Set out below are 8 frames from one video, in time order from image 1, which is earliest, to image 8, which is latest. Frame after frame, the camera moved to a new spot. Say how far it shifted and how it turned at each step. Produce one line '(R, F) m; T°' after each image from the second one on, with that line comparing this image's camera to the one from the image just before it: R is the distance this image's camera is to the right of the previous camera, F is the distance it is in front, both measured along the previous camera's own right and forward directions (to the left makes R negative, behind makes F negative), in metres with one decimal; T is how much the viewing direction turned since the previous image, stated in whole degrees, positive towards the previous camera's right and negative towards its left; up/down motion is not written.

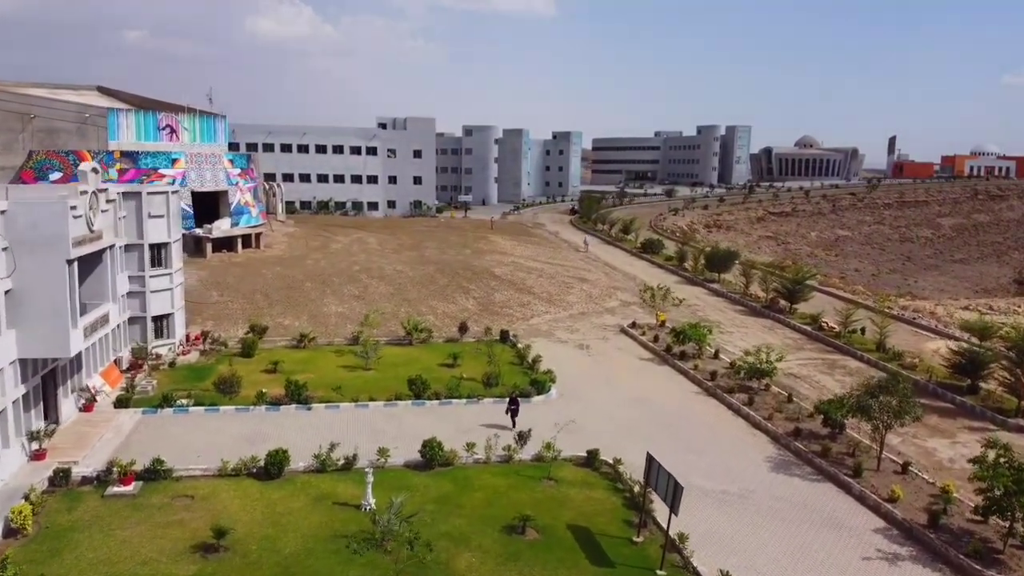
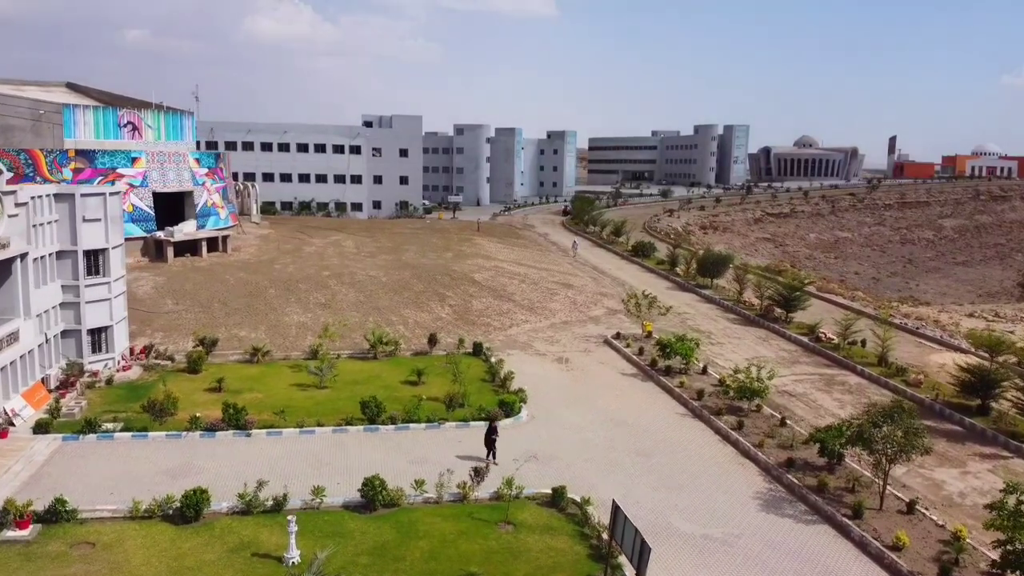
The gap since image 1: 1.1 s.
(+1.0, +2.3) m; 0°
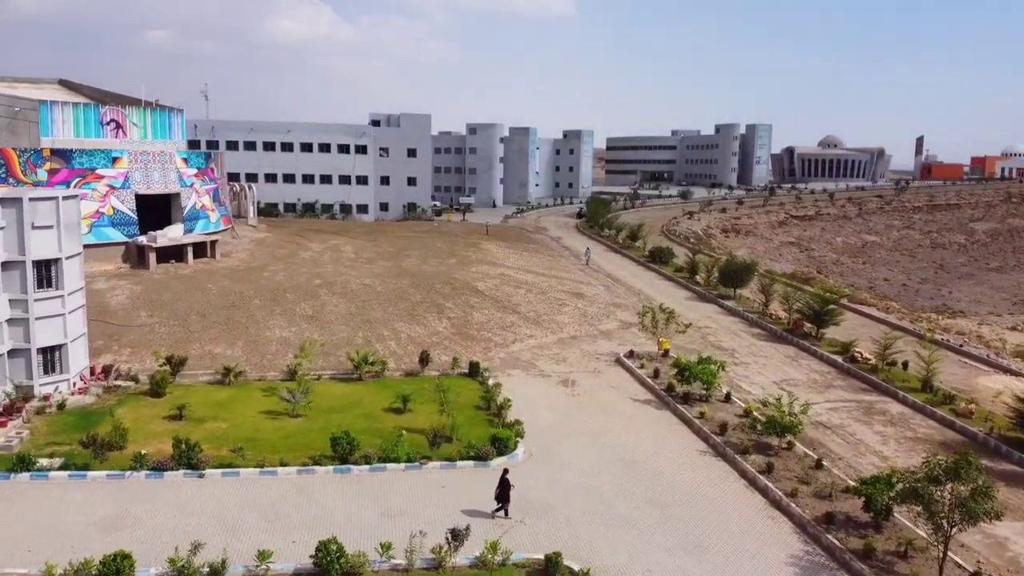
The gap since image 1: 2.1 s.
(+0.6, +2.8) m; -1°
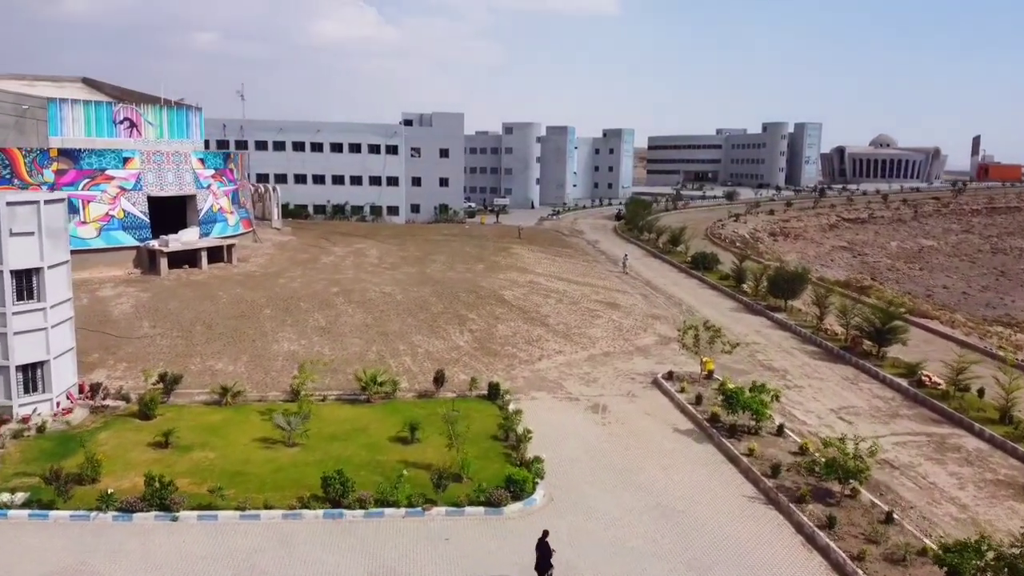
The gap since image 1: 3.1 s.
(+0.5, +2.5) m; -3°
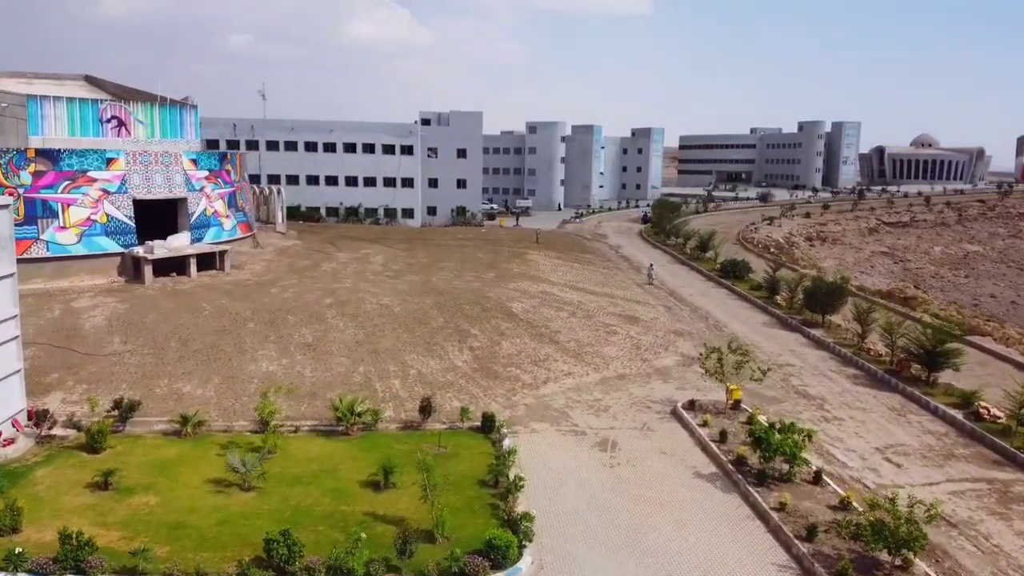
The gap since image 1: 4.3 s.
(+0.9, +2.8) m; -2°
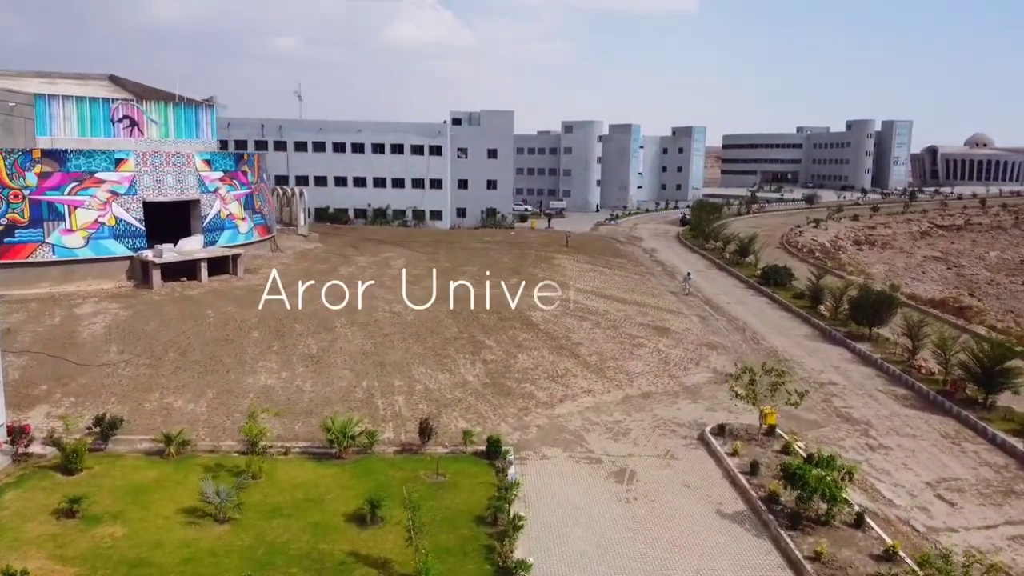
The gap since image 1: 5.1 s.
(+0.8, +1.8) m; -3°
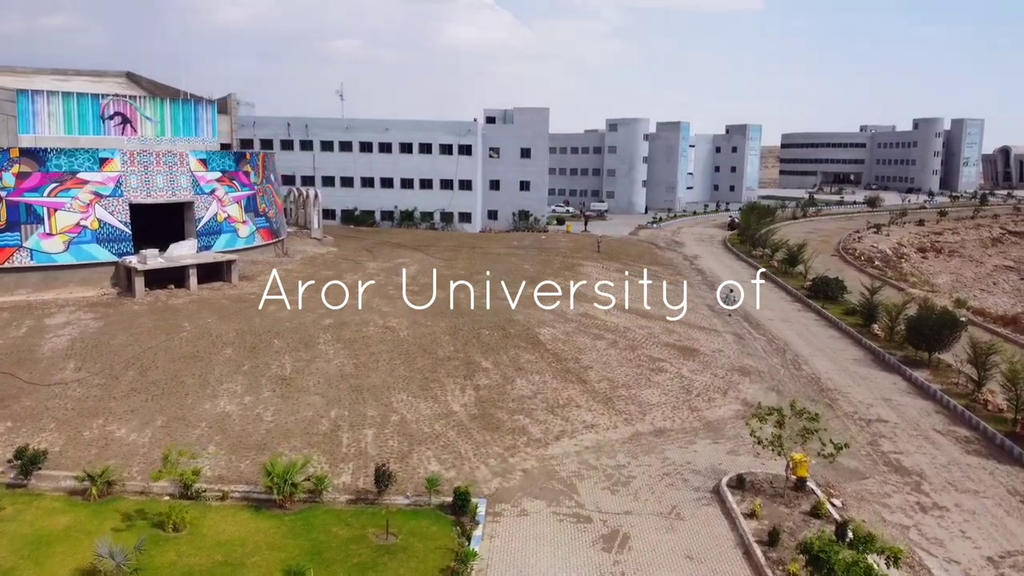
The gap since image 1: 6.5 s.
(+1.6, +3.0) m; -4°
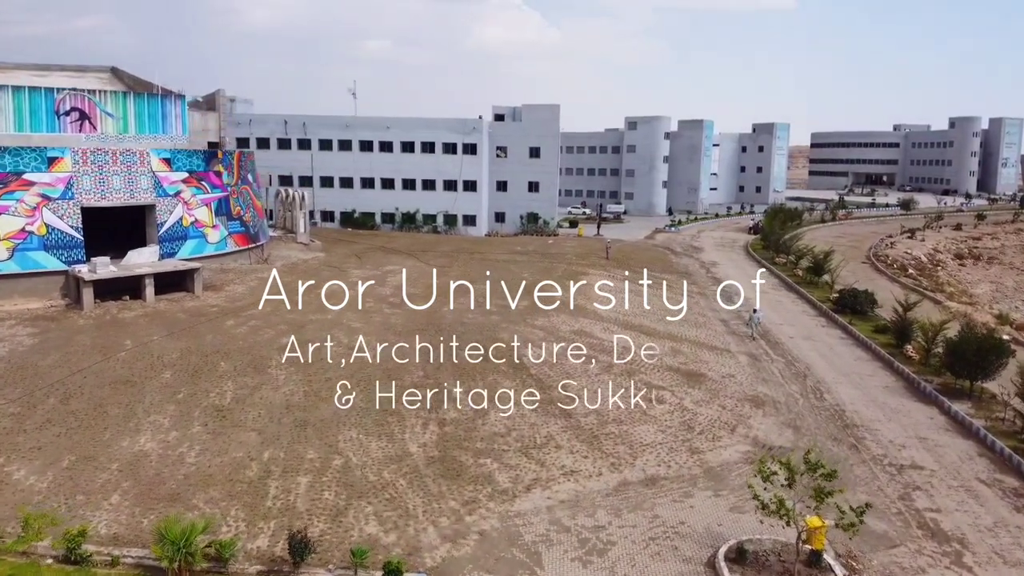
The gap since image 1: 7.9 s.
(+1.4, +3.0) m; -2°
